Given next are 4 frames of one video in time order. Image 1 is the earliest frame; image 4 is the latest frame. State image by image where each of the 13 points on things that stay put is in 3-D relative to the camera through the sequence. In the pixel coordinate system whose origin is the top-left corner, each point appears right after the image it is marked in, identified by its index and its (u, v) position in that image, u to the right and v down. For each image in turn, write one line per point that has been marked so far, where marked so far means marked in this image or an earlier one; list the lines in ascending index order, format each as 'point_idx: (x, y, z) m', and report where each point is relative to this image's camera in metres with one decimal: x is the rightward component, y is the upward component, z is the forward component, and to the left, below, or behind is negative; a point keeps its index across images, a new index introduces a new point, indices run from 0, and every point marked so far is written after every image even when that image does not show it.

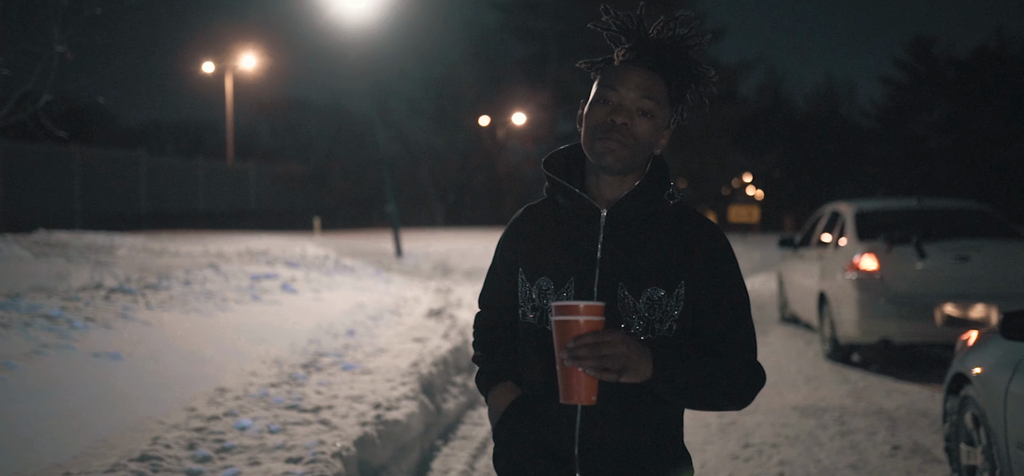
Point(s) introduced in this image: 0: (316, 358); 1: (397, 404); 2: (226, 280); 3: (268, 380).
0: (-1.8, -1.1, +6.5) m
1: (-0.9, -1.2, +5.3) m
2: (-3.7, -0.5, +9.1) m
3: (-2.0, -1.1, +5.7) m
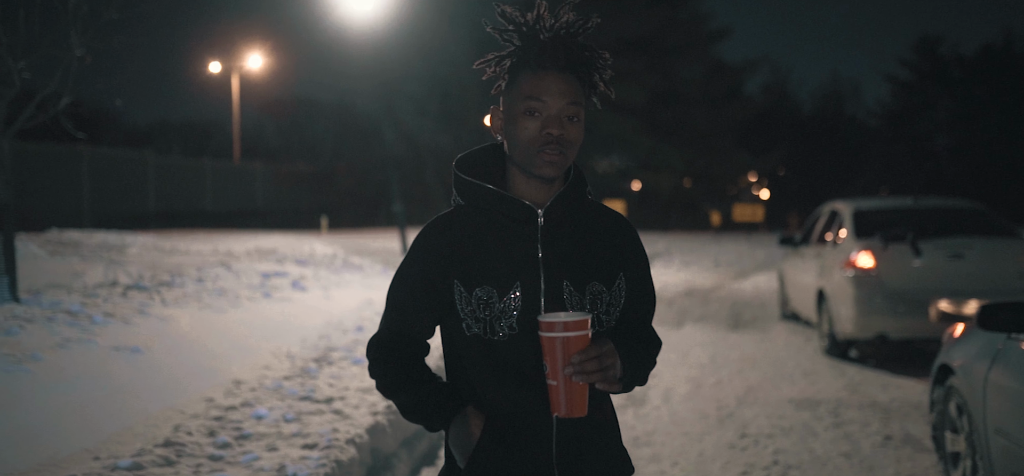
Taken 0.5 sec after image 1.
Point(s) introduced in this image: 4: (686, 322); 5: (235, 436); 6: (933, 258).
0: (-1.8, -1.1, +6.7) m
1: (-0.8, -1.2, +5.5) m
2: (-3.6, -0.5, +9.3) m
3: (-1.9, -1.1, +5.9) m
4: (+2.6, -1.1, +10.6) m
5: (-1.7, -1.2, +4.4) m
6: (+4.4, -0.2, +7.3) m
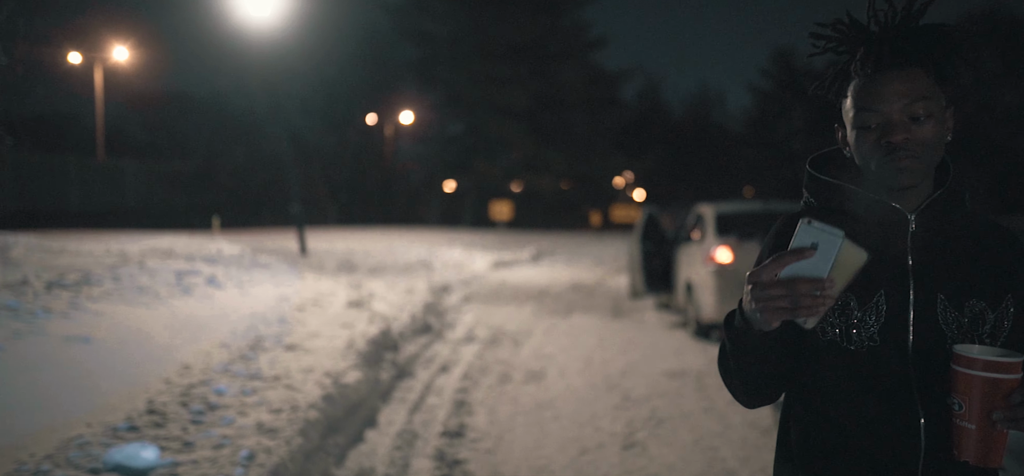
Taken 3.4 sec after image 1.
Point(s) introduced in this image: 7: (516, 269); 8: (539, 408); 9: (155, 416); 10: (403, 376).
0: (-2.7, -1.1, +7.4) m
1: (-1.5, -1.2, +6.4) m
2: (-4.9, -0.5, +9.6) m
3: (-2.7, -1.1, +6.6) m
4: (+1.0, -1.1, +11.9) m
5: (-2.2, -1.2, +5.0) m
6: (+3.3, -0.2, +9.0) m
7: (+0.1, -0.8, +17.3) m
8: (+0.2, -1.5, +6.4) m
9: (-2.4, -1.2, +4.7) m
10: (-1.1, -1.4, +7.2) m
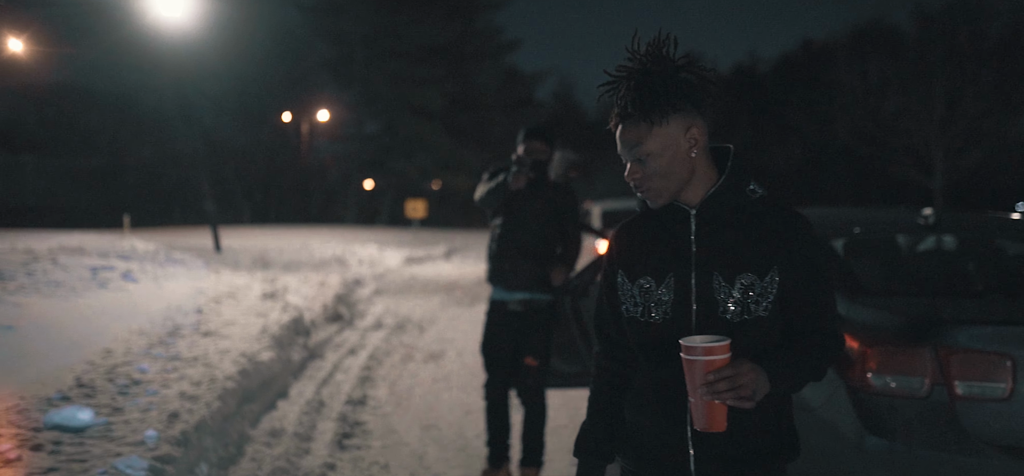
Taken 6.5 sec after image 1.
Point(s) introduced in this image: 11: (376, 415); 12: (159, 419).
0: (-3.8, -1.0, +8.0) m
1: (-2.5, -1.2, +7.0) m
2: (-6.3, -0.5, +9.9) m
3: (-3.7, -1.1, +7.1) m
4: (-0.6, -1.1, +12.9) m
5: (-3.1, -1.1, +5.7) m
6: (+2.0, -0.1, +10.2) m
7: (-2.2, -0.7, +18.1) m
8: (-0.8, -1.5, +7.3) m
9: (-3.2, -1.1, +5.3) m
10: (-2.2, -1.4, +8.0) m
11: (-1.1, -1.5, +6.0) m
12: (-2.4, -1.2, +4.8) m
